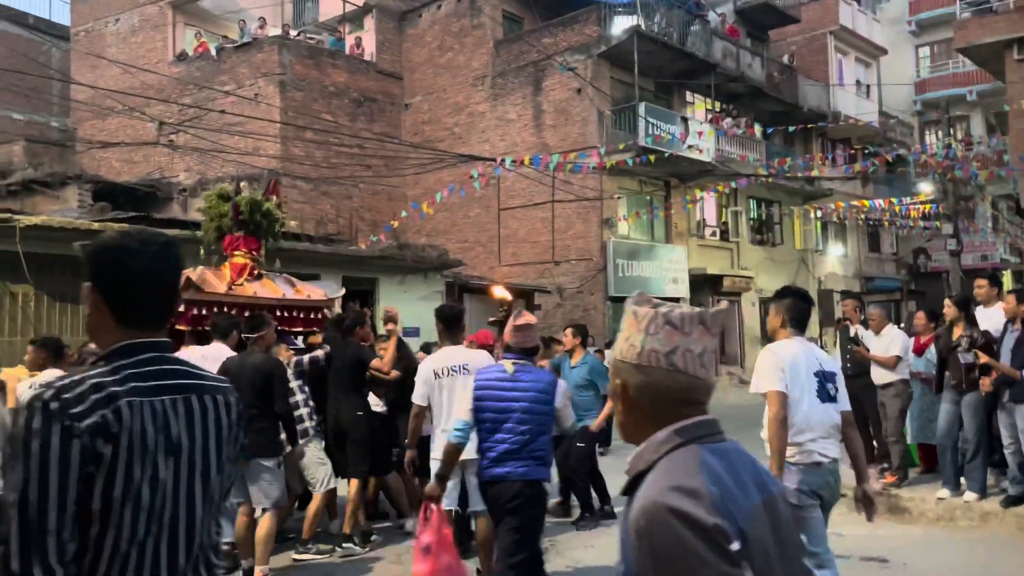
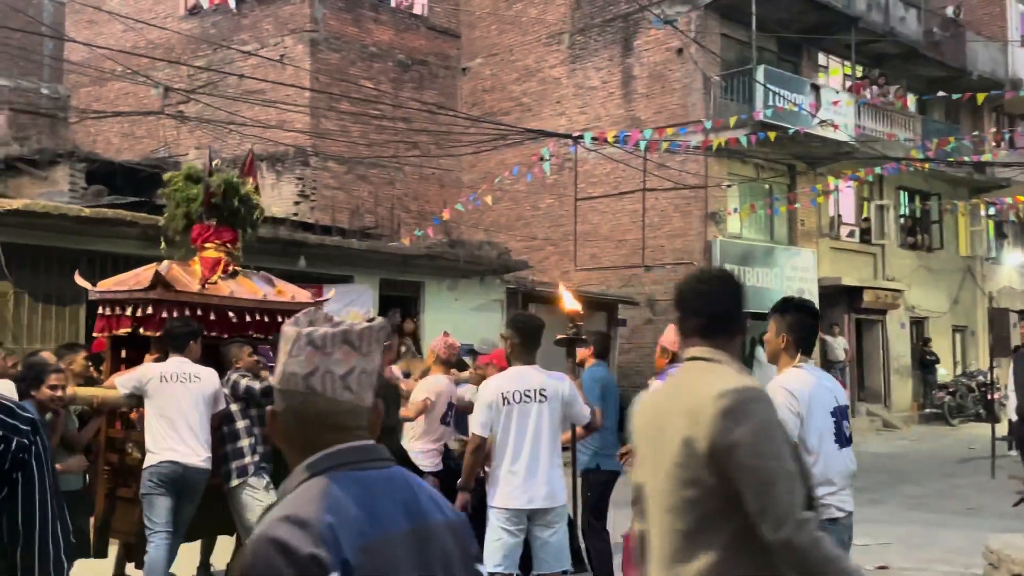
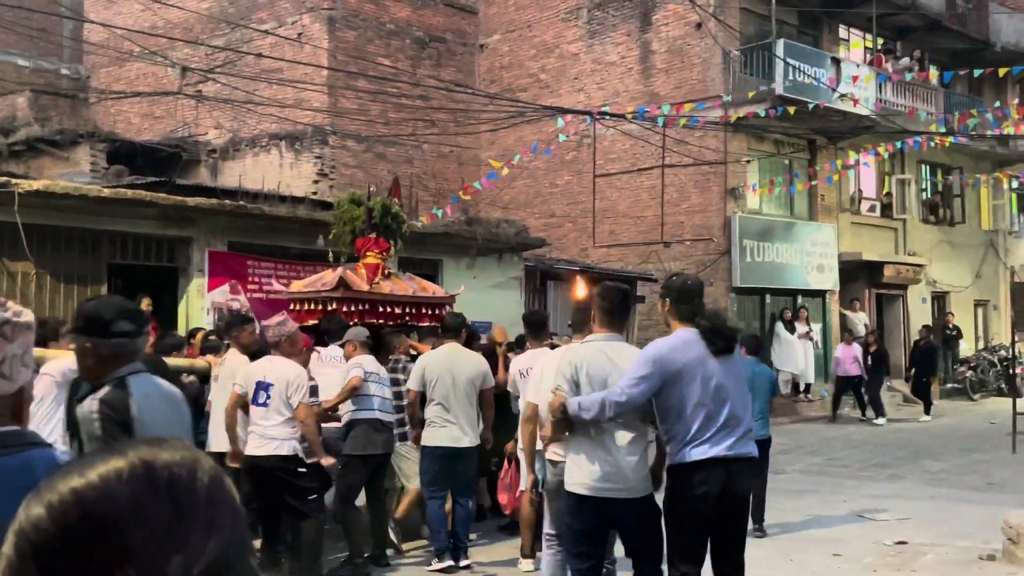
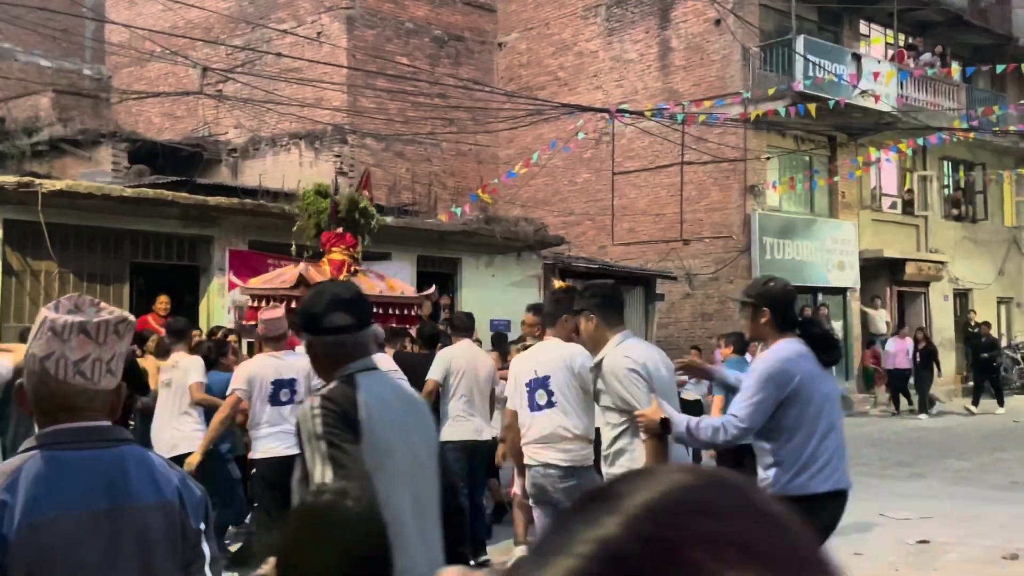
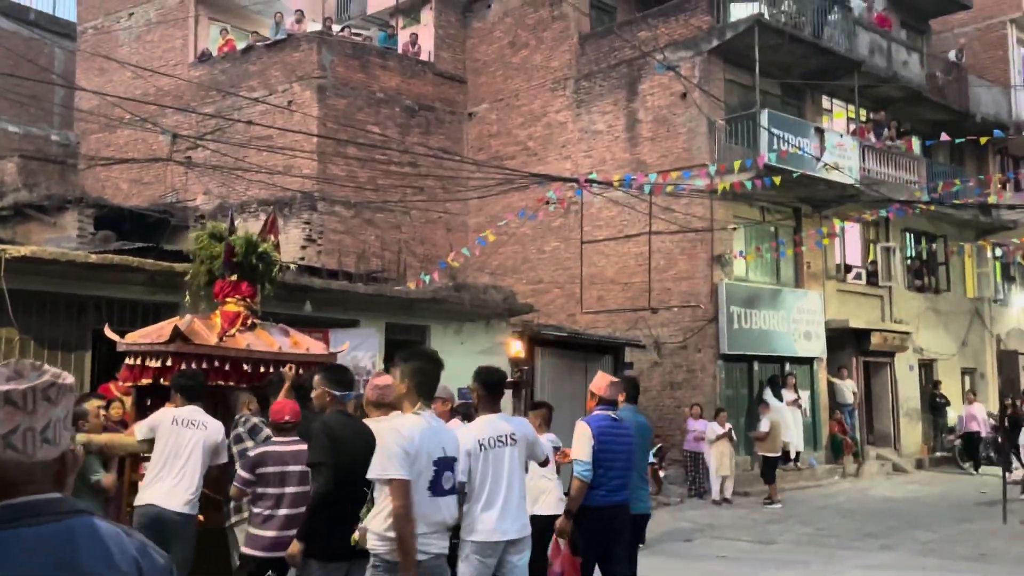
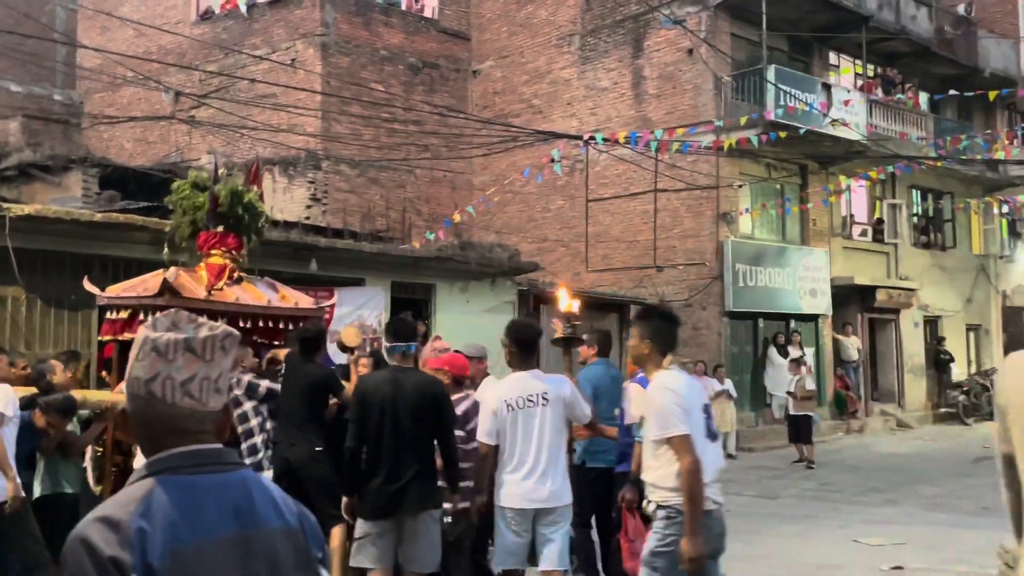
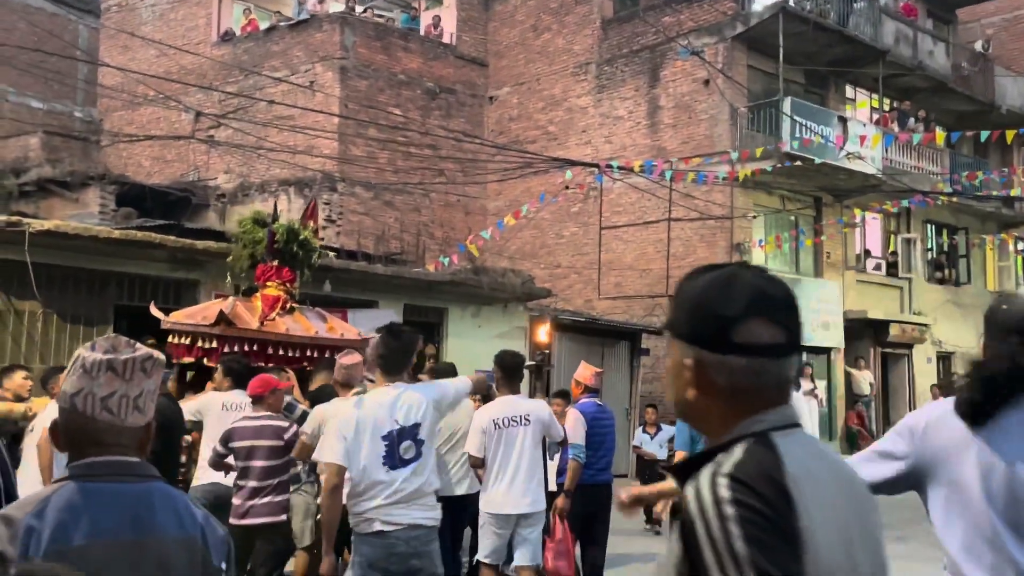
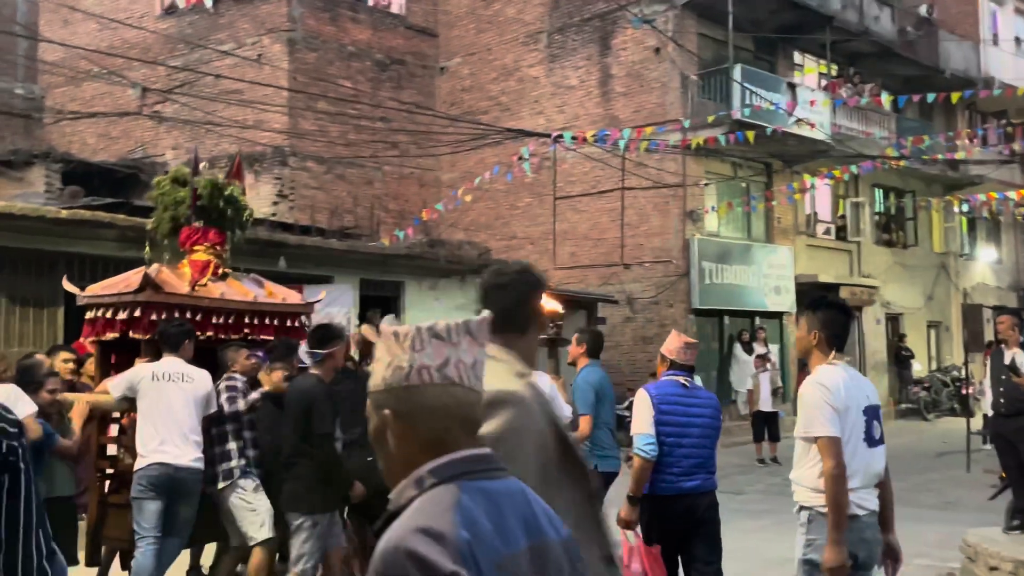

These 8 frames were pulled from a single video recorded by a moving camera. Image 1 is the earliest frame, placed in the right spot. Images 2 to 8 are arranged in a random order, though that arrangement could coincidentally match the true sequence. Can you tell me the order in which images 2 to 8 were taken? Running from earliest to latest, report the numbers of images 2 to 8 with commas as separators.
8, 2, 6, 5, 7, 4, 3
